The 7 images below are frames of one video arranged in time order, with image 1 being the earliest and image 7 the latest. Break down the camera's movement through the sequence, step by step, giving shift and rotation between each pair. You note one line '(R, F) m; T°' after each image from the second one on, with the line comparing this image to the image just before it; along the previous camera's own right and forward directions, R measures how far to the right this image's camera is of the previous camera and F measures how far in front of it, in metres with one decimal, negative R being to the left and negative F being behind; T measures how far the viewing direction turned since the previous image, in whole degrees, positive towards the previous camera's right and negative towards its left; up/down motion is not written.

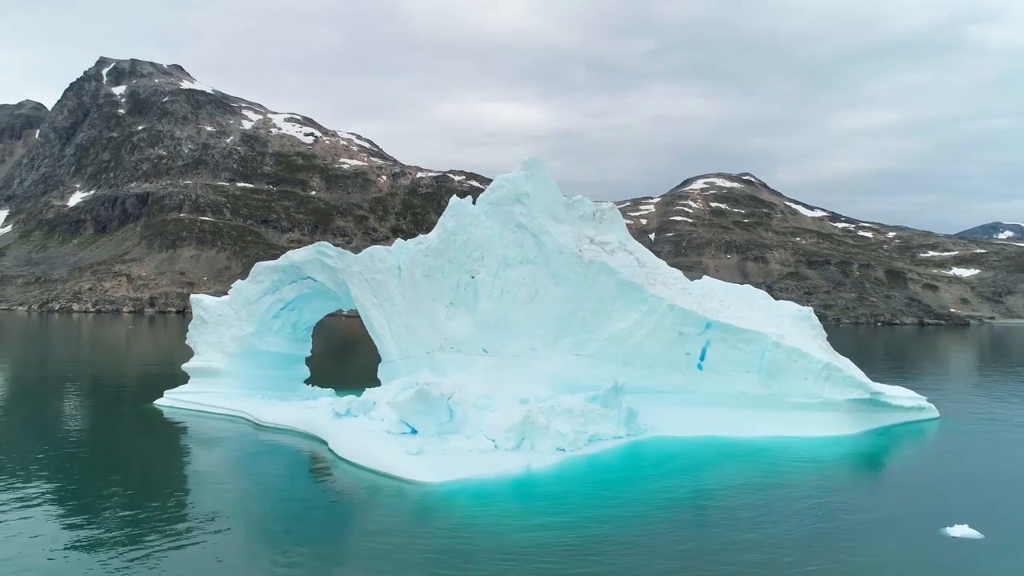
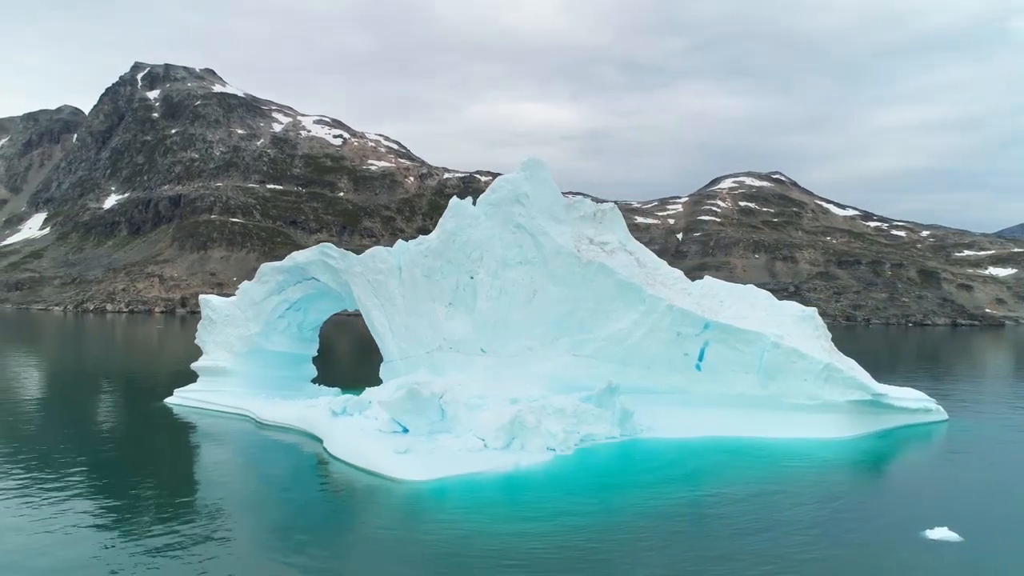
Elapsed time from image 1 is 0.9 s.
(+1.4, -0.1) m; -2°
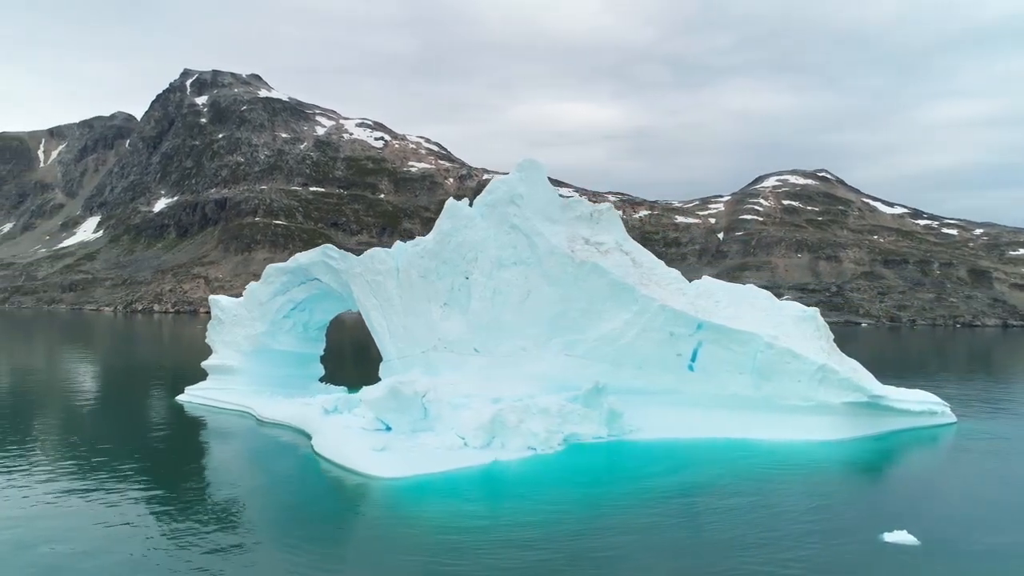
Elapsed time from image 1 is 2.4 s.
(+2.2, -0.2) m; -3°
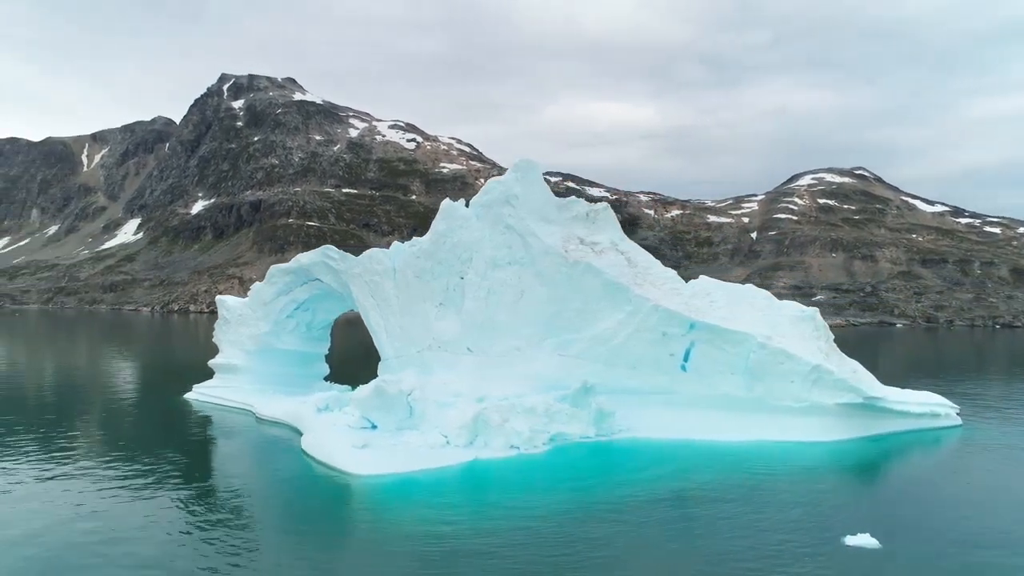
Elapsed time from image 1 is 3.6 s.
(+1.8, -0.1) m; -2°
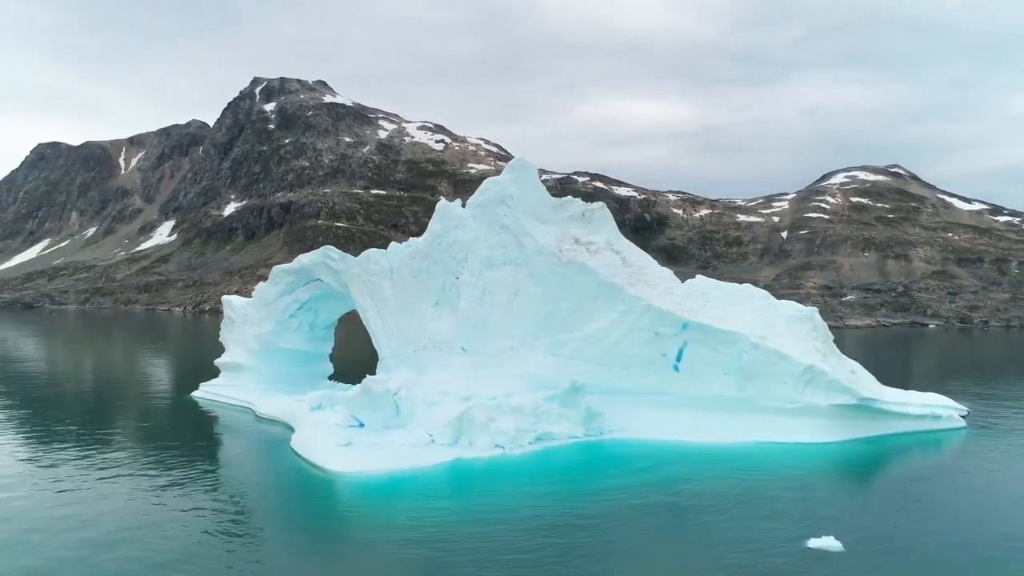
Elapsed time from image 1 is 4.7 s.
(+1.6, -0.1) m; -2°
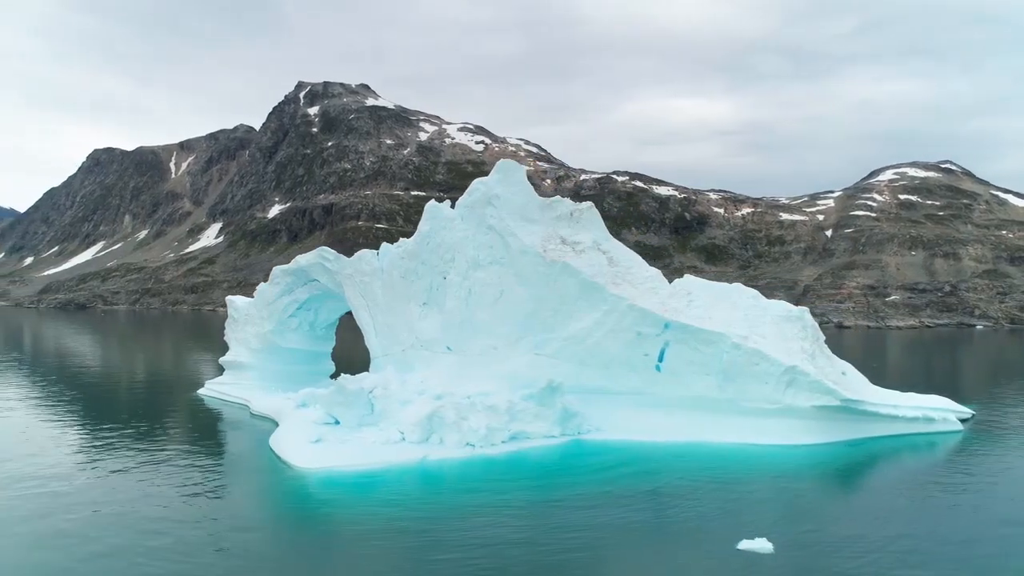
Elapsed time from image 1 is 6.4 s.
(+2.6, -0.1) m; -3°
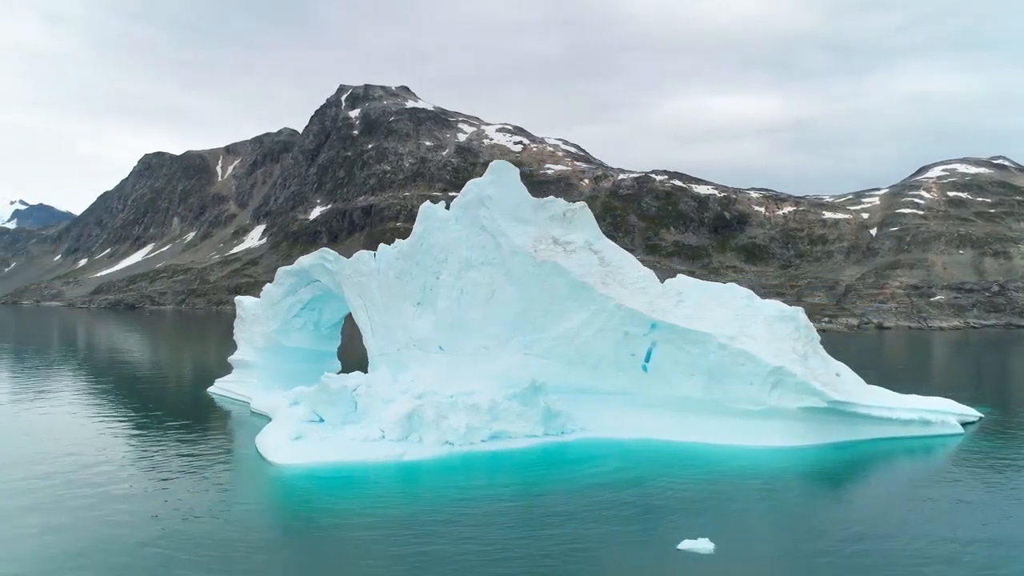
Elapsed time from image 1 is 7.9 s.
(+2.3, -0.2) m; -3°
